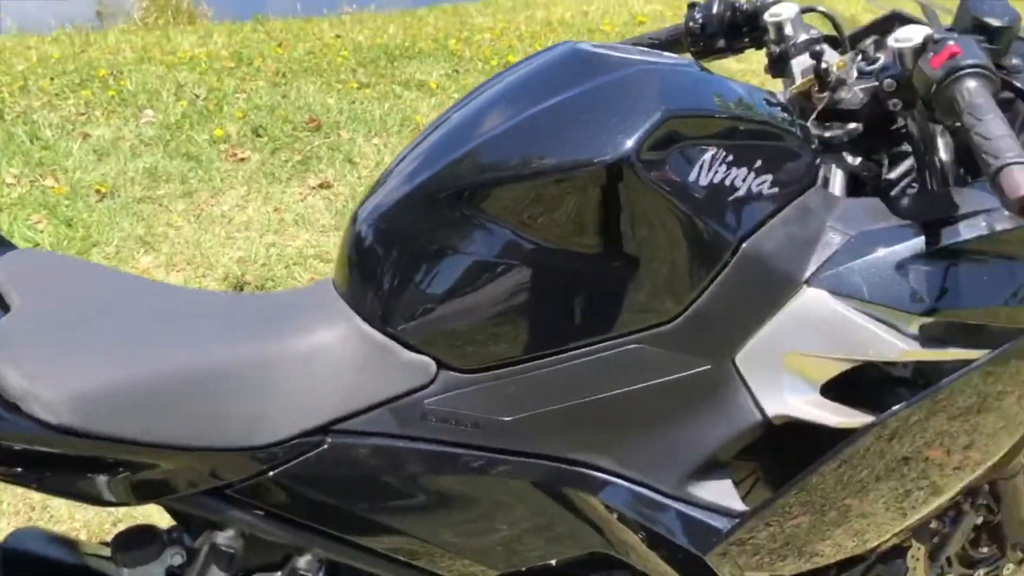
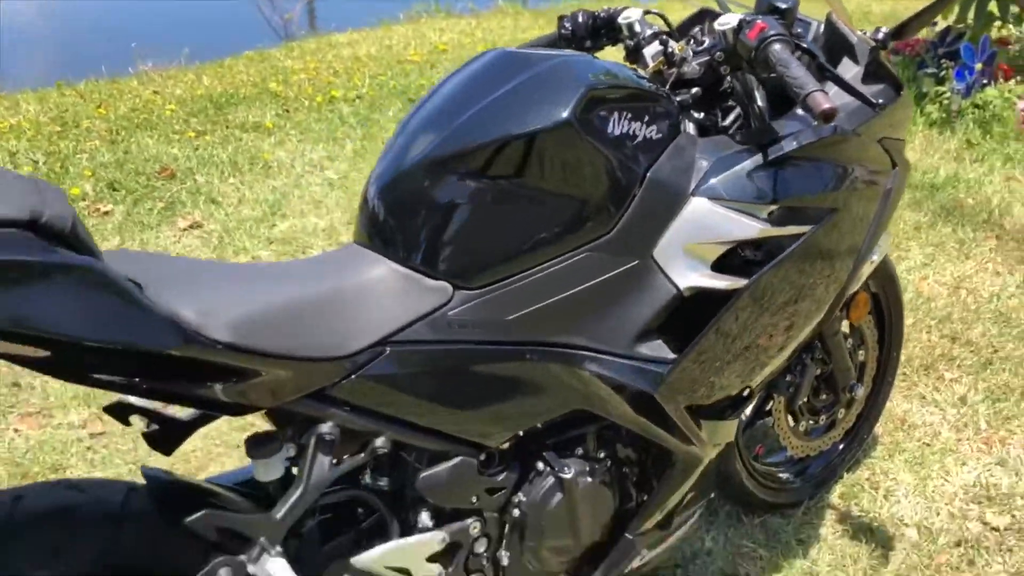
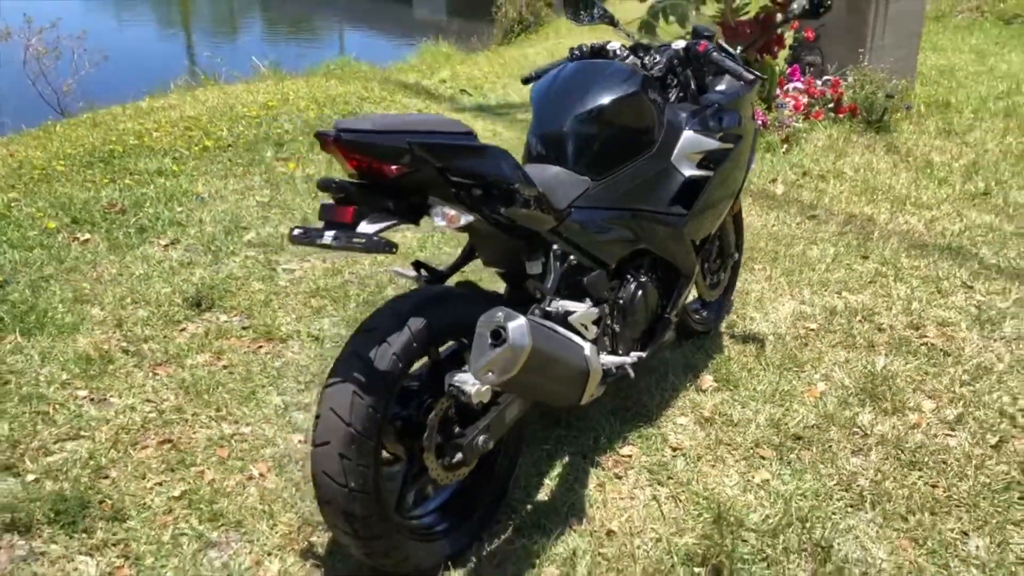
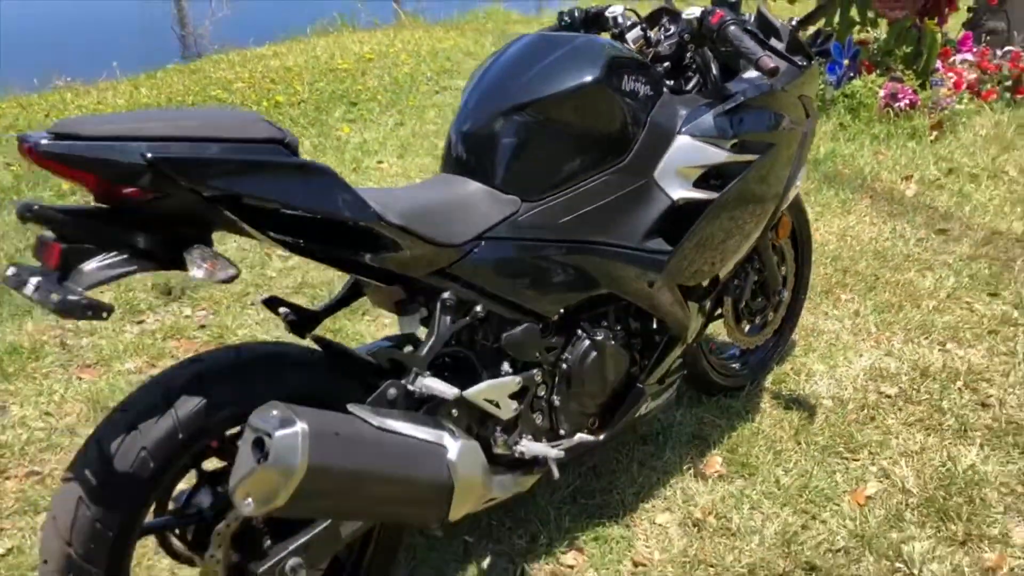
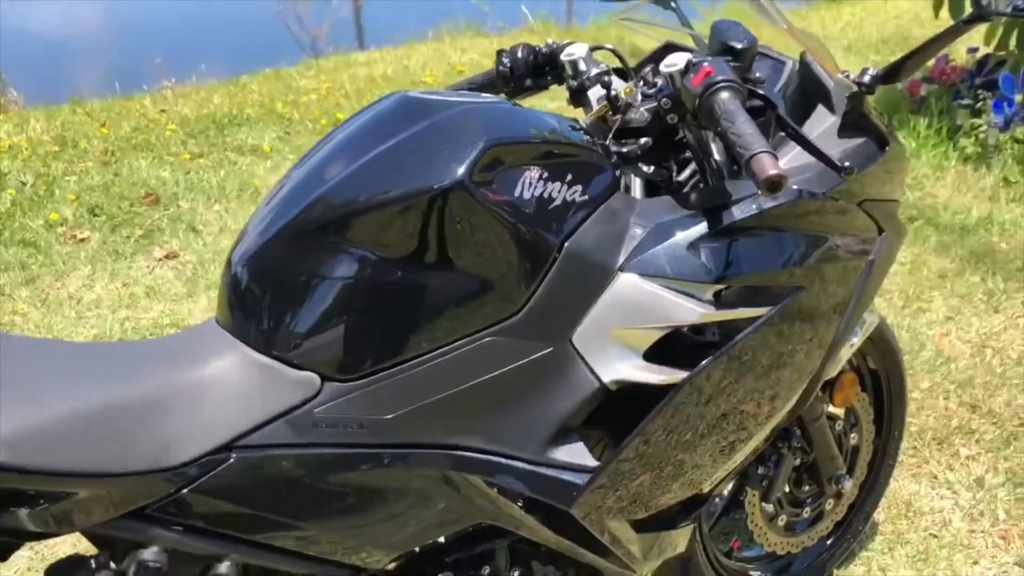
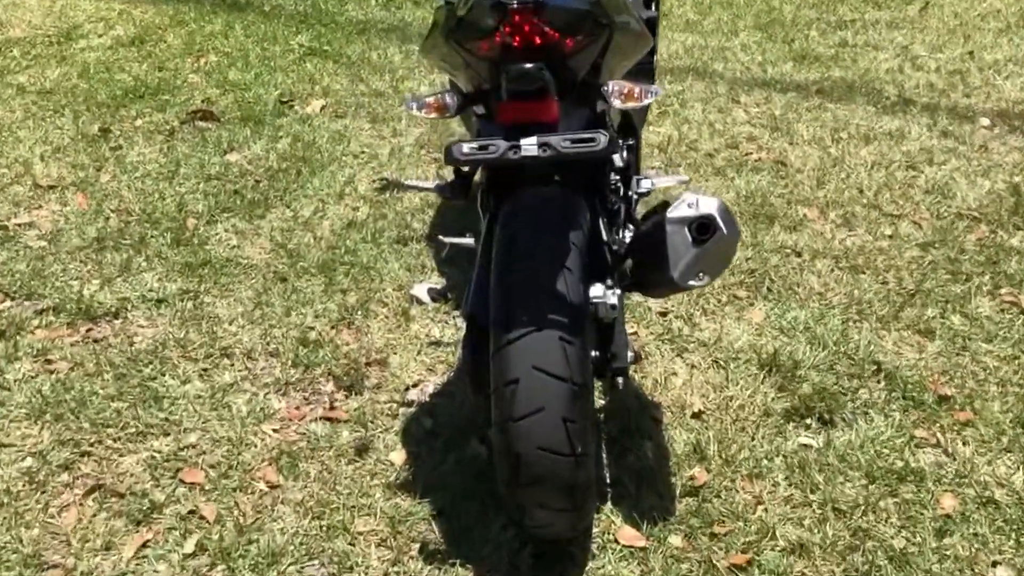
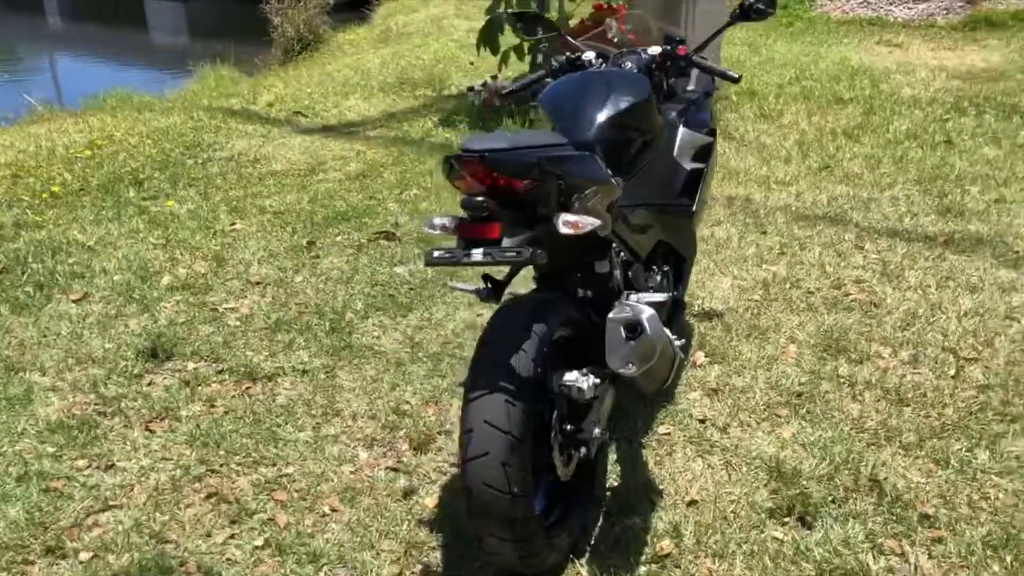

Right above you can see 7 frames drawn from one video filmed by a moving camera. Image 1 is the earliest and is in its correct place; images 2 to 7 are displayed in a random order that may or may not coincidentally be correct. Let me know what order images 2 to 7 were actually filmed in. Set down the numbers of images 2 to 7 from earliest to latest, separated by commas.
5, 2, 4, 3, 7, 6
